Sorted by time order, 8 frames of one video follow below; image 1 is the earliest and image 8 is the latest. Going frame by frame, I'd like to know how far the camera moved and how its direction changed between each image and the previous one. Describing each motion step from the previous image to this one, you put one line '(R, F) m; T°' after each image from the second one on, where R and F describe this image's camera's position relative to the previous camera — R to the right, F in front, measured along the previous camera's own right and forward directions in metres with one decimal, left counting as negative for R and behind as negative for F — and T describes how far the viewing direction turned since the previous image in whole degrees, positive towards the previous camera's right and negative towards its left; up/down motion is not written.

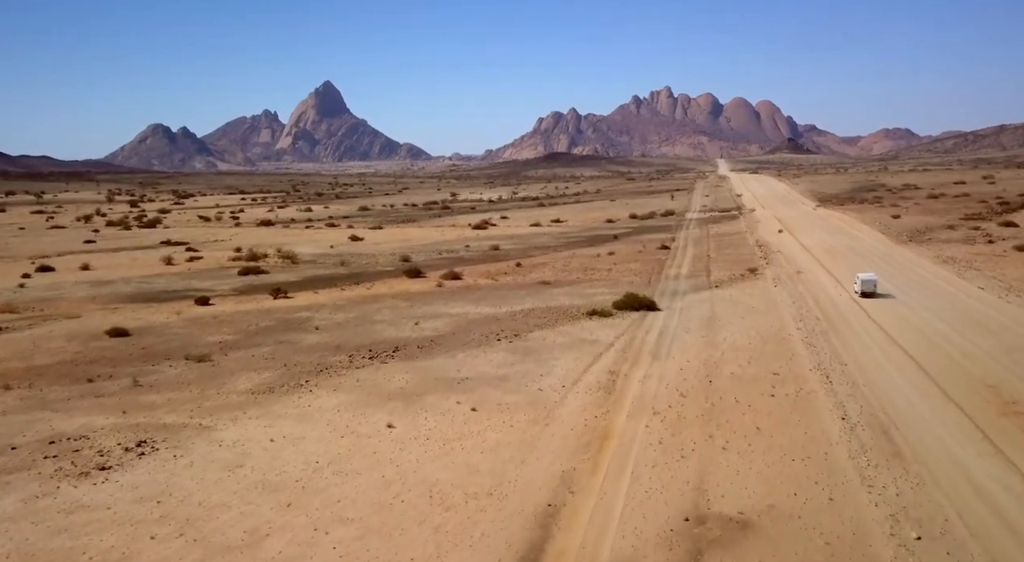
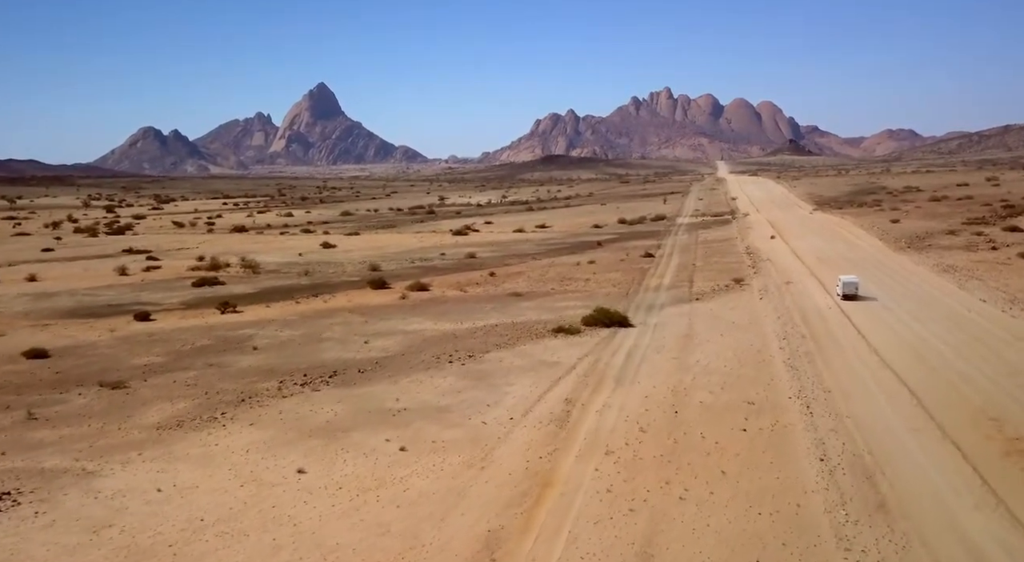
(+1.2, +2.1) m; 0°
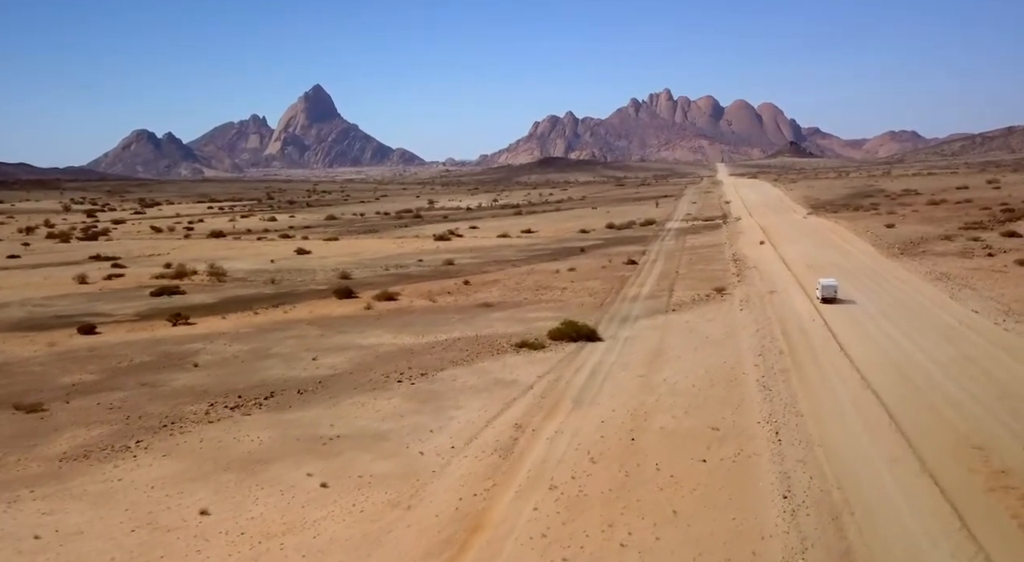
(+1.1, +1.4) m; 0°
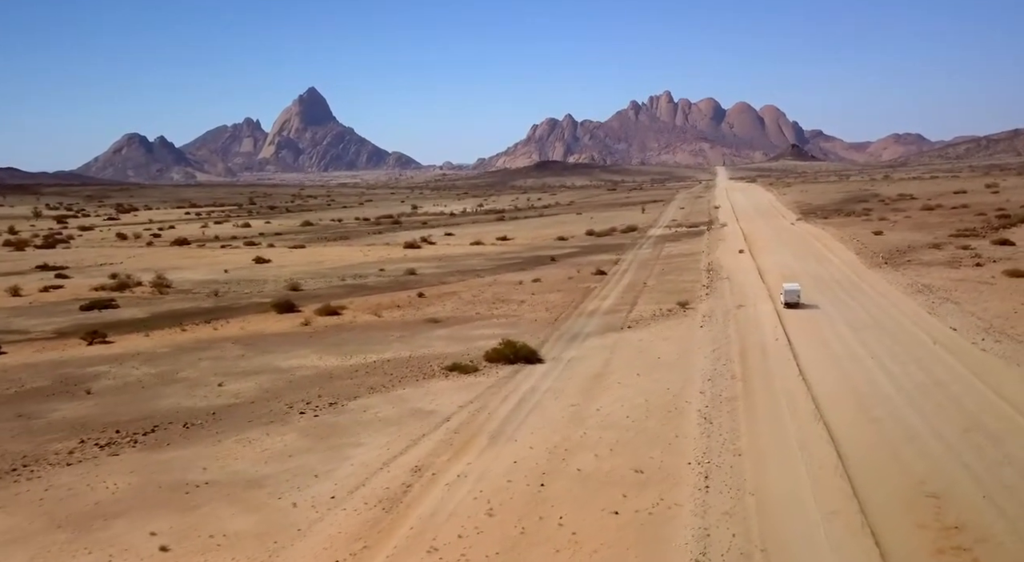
(+1.9, +1.9) m; 0°
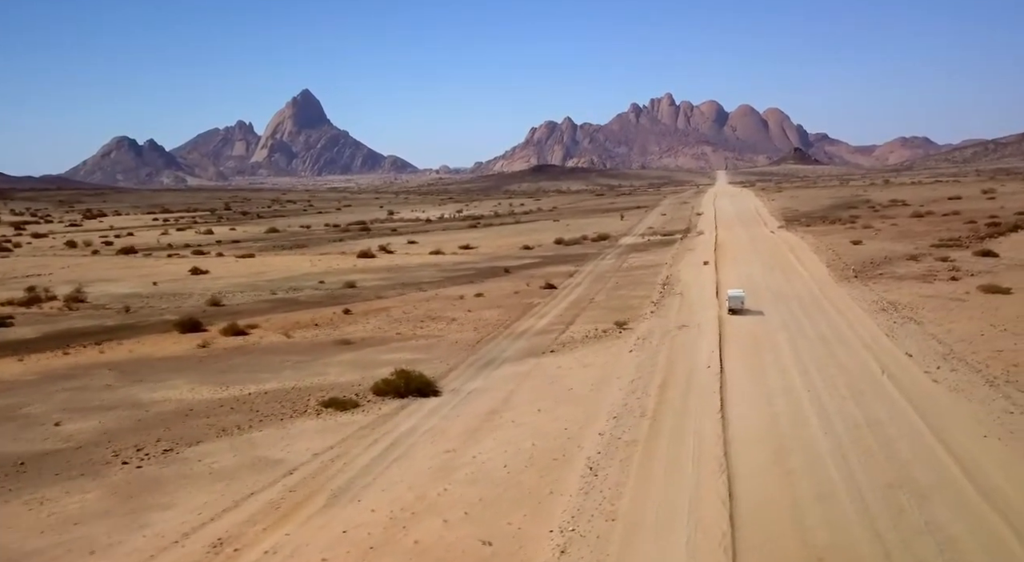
(+2.7, +2.4) m; -1°
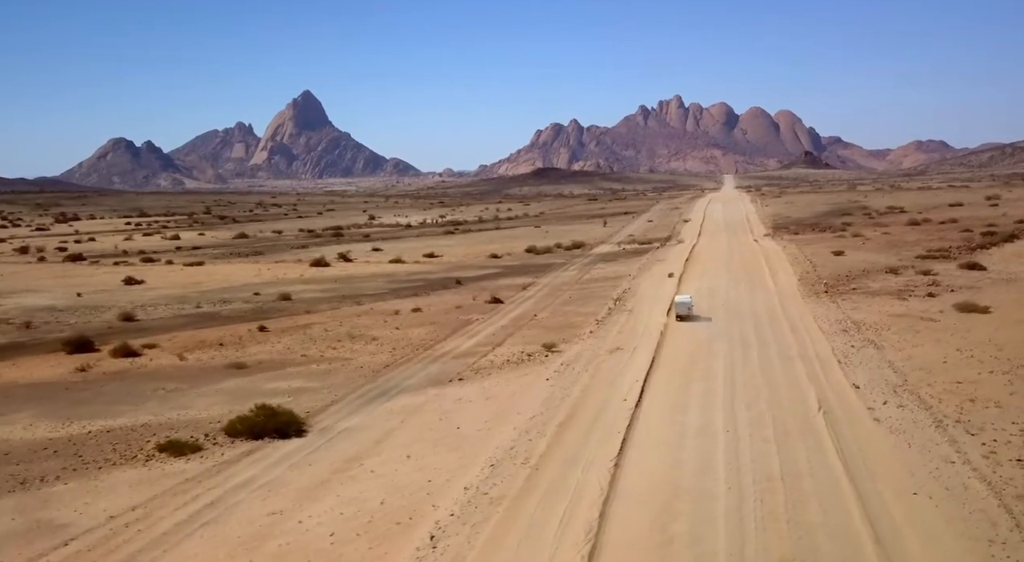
(+2.8, +2.4) m; -1°
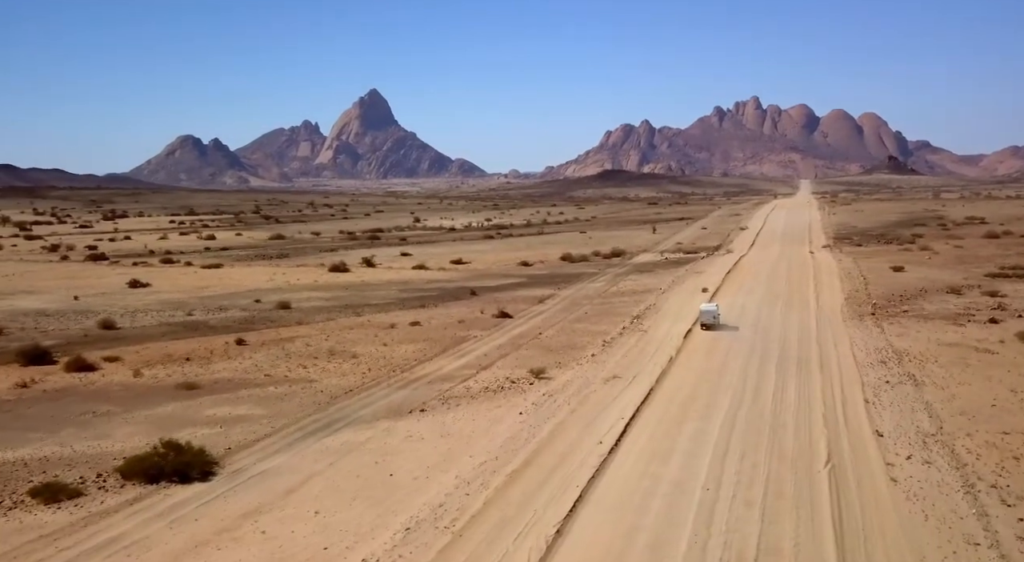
(+2.3, +2.7) m; -5°
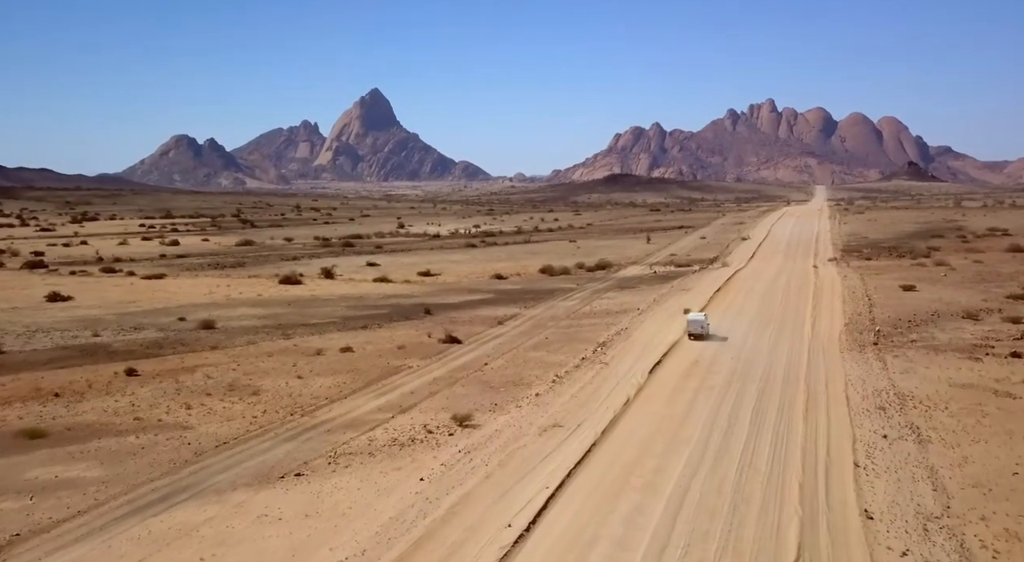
(+2.1, +3.9) m; -1°
